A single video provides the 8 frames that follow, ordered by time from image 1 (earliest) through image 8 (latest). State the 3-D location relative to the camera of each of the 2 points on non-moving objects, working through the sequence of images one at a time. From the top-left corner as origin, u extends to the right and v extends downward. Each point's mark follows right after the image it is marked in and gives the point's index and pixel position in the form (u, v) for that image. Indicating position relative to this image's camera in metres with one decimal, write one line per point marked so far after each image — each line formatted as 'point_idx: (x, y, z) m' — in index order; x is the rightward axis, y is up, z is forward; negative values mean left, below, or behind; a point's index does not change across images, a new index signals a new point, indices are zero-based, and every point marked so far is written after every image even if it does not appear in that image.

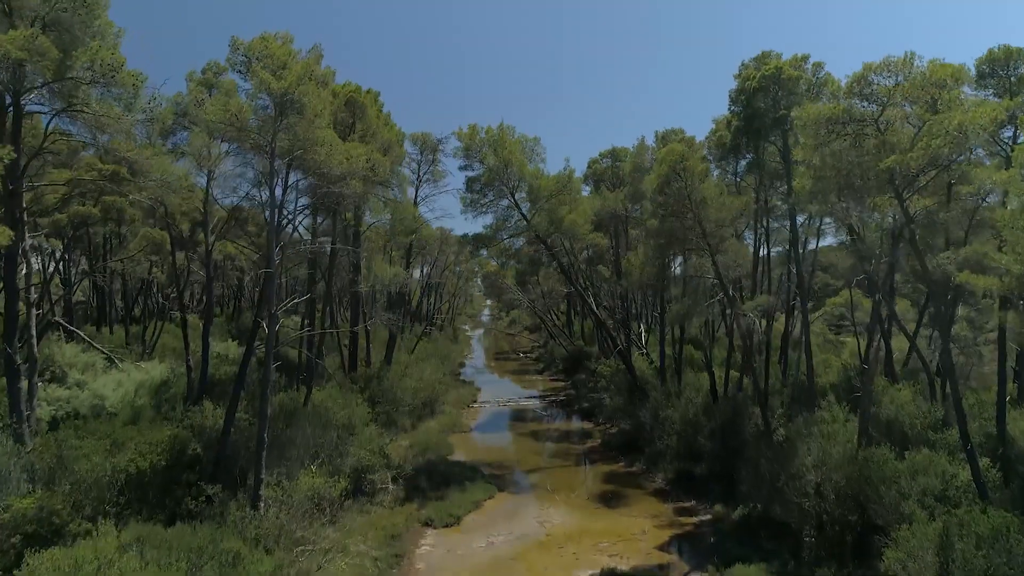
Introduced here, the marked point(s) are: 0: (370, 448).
0: (-3.7, -4.3, +16.3) m
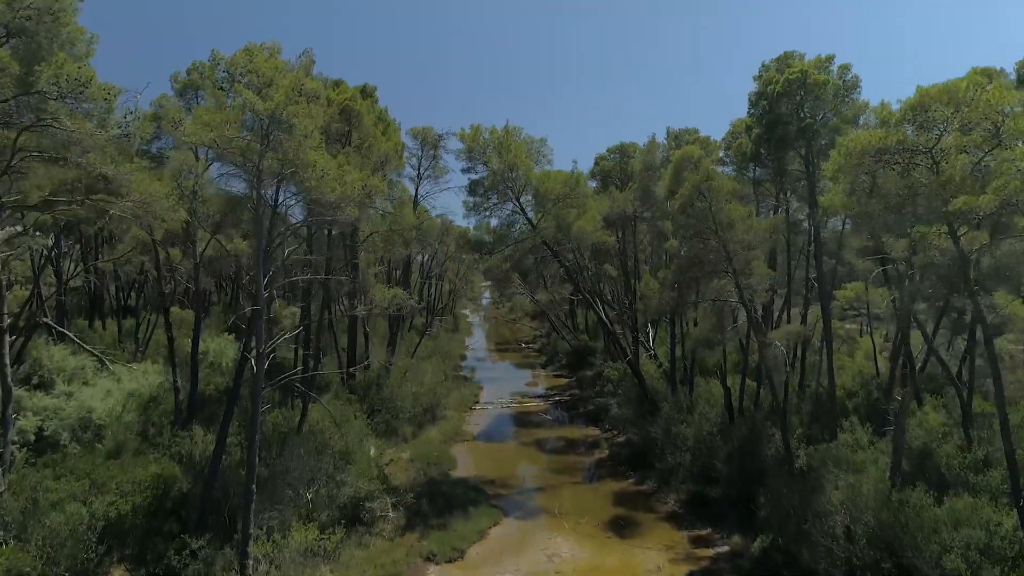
0: (-3.6, -4.7, +15.5) m
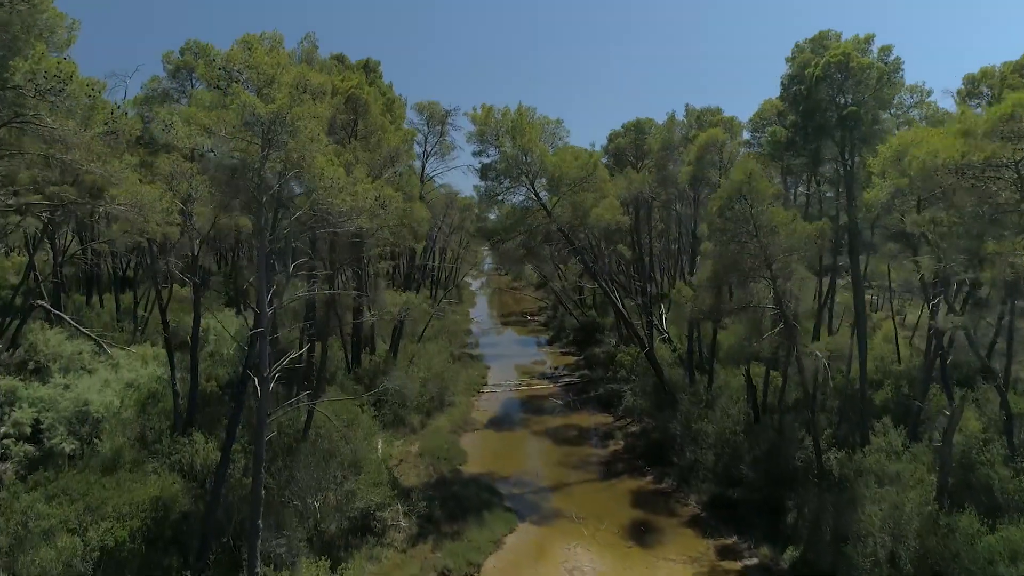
0: (-3.2, -4.6, +14.9) m
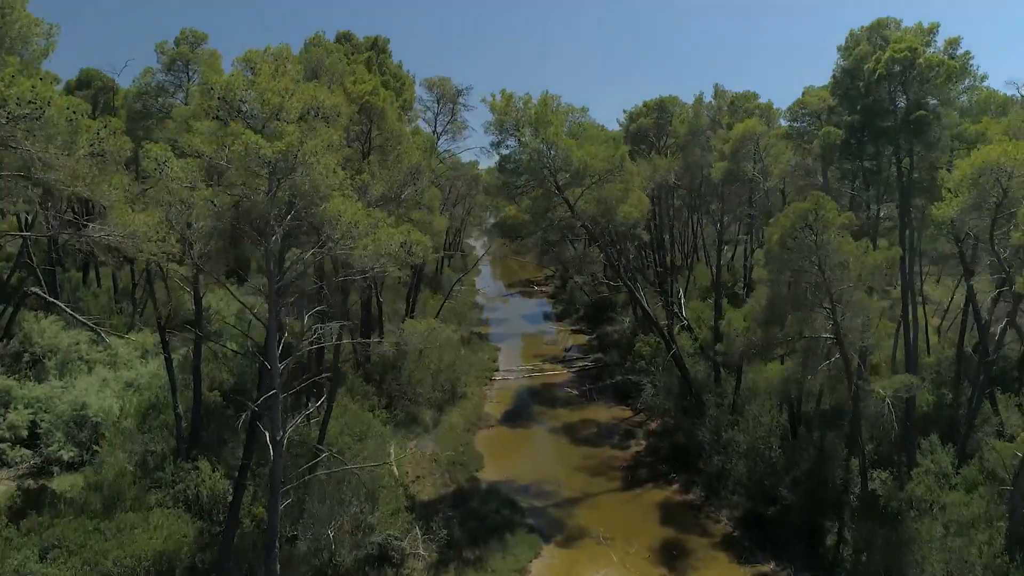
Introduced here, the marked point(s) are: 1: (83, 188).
0: (-2.6, -4.9, +14.0) m
1: (-6.3, +1.4, +9.0) m
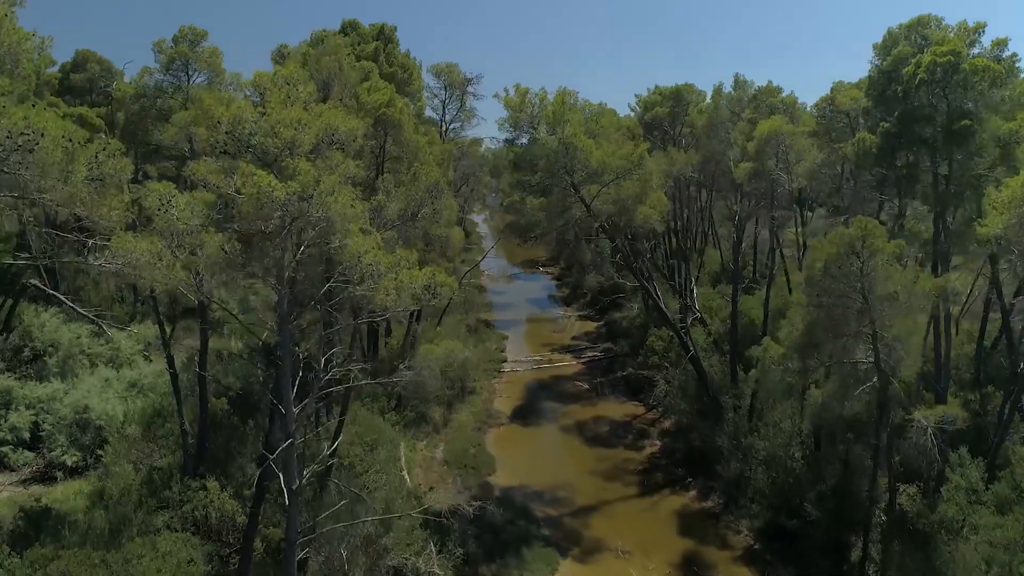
0: (-2.2, -5.1, +13.7) m
1: (-5.9, +1.0, +8.3) m
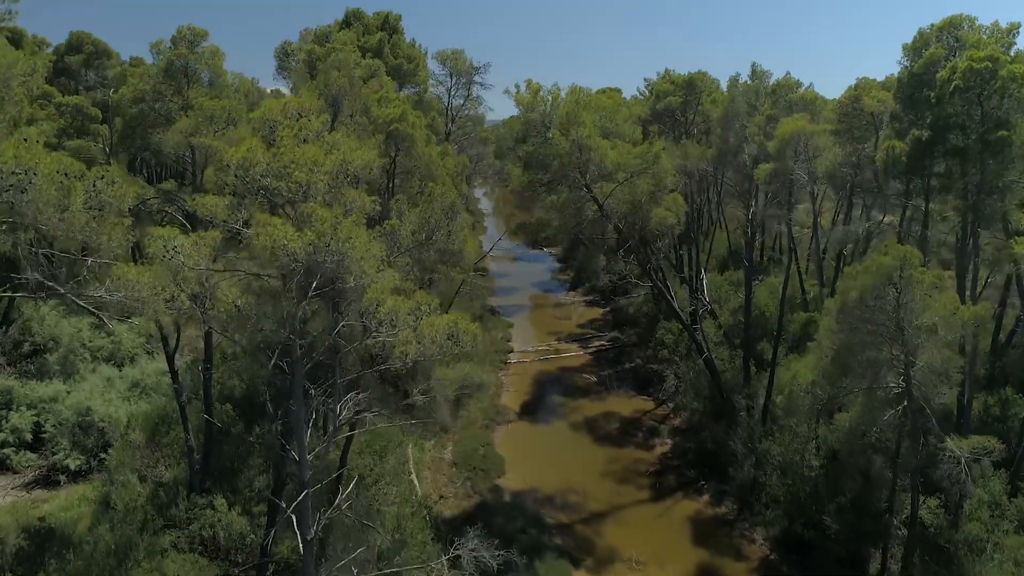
0: (-1.9, -5.3, +13.4) m
1: (-5.6, +0.6, +7.8) m
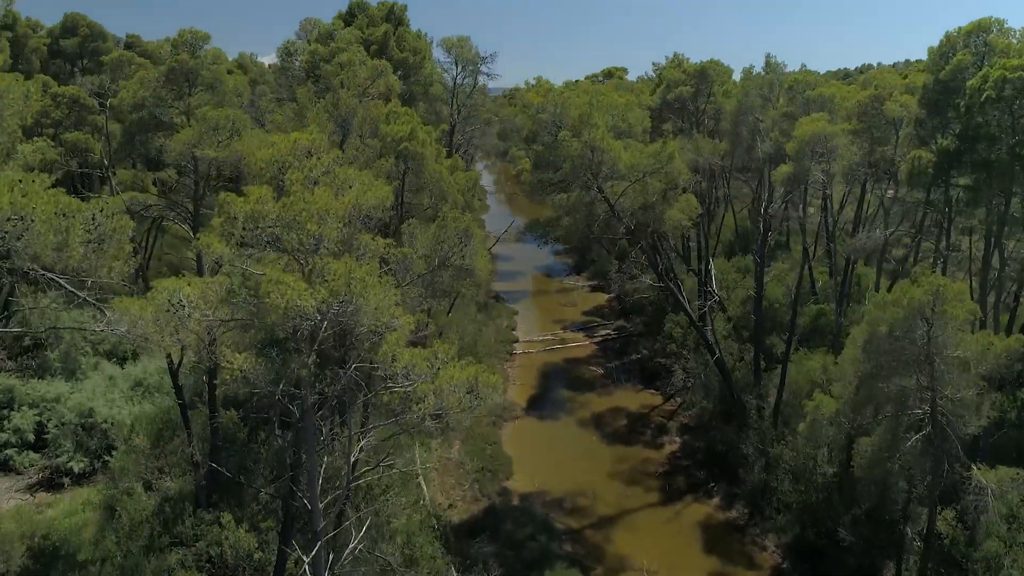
0: (-1.7, -5.5, +13.2) m
1: (-5.4, +0.1, +7.4) m
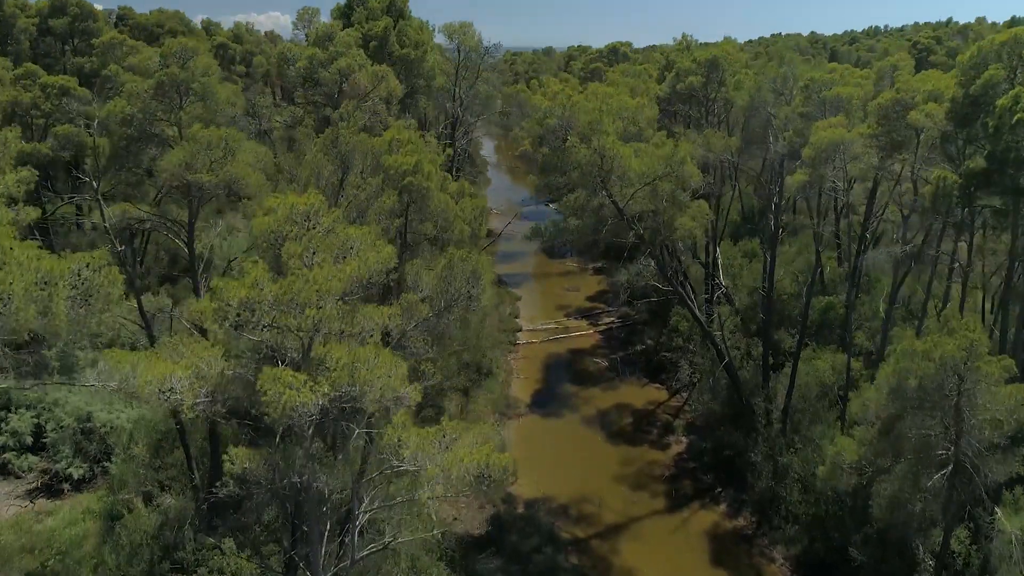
0: (-1.6, -5.8, +13.0) m
1: (-5.2, -0.5, +6.9) m
